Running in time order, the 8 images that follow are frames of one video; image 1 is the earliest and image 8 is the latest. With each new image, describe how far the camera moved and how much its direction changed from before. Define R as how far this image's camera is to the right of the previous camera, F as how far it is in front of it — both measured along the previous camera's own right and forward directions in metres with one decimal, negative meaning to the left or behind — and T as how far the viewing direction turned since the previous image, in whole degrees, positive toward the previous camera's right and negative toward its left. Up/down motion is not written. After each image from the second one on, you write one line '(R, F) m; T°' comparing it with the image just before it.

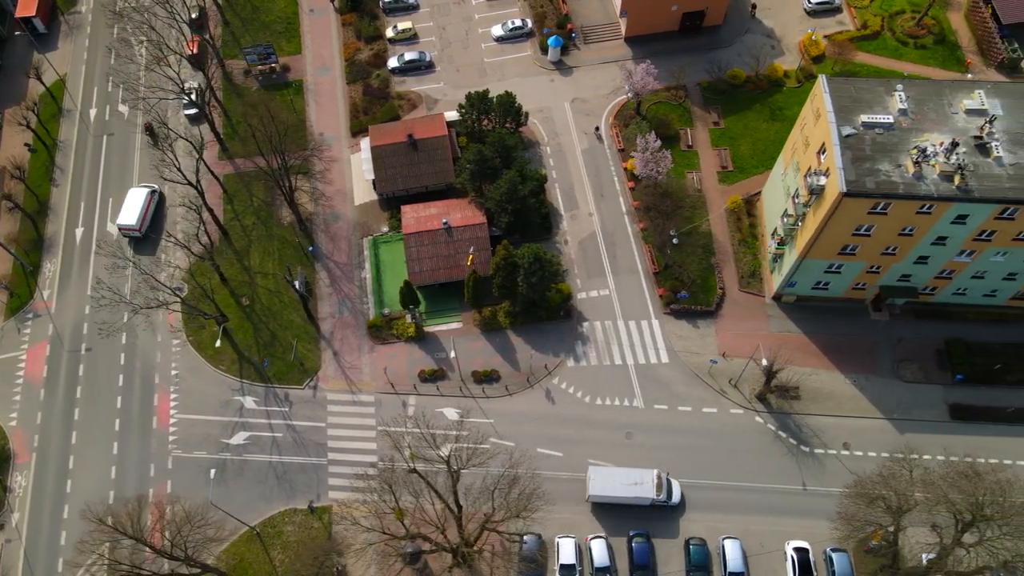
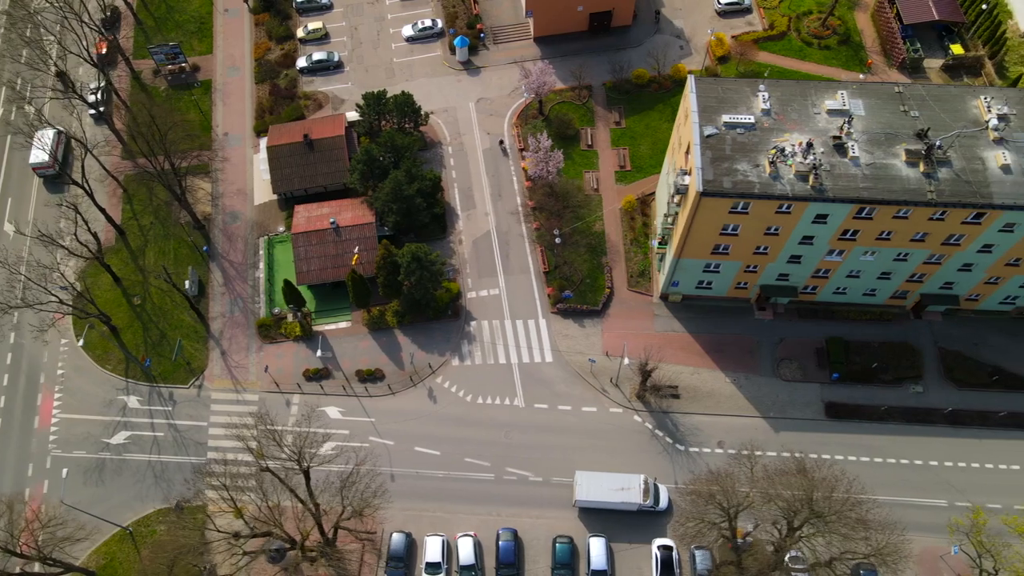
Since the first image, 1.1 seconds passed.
(+8.3, -0.2) m; 0°
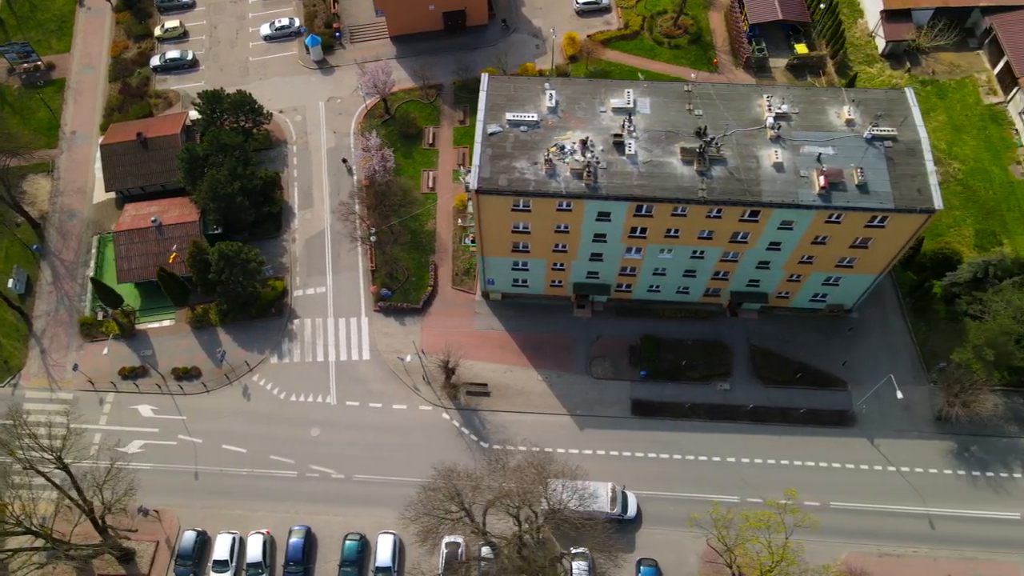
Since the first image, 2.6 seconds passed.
(+13.1, -0.2) m; 0°
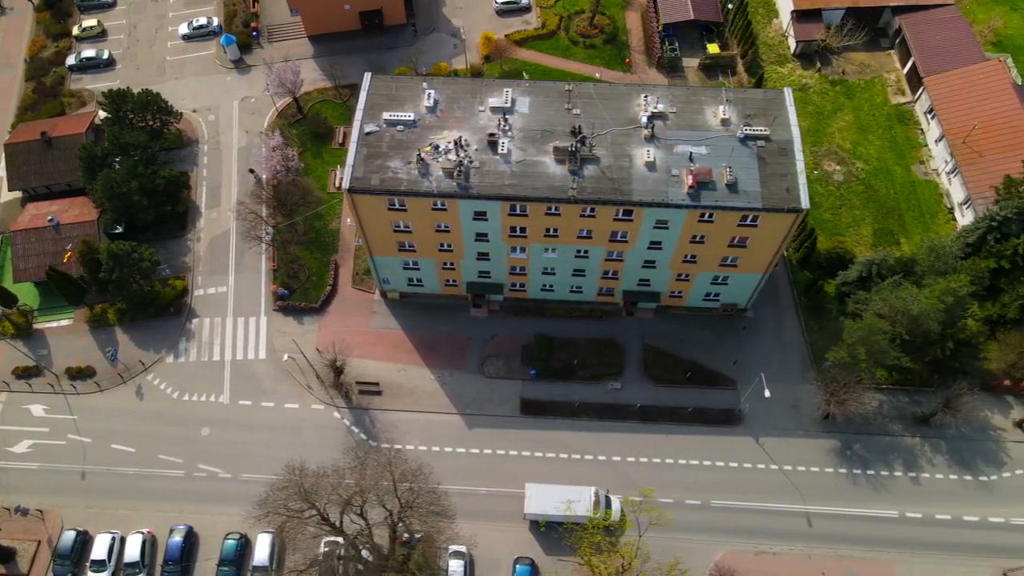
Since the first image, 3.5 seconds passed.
(+7.5, -0.1) m; 0°
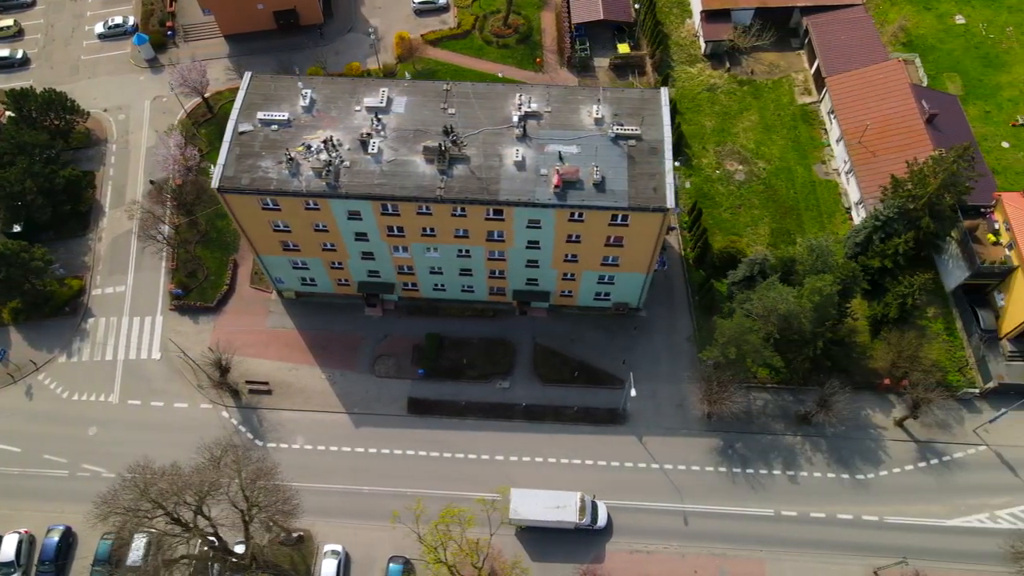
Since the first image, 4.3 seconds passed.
(+7.7, -0.1) m; 0°
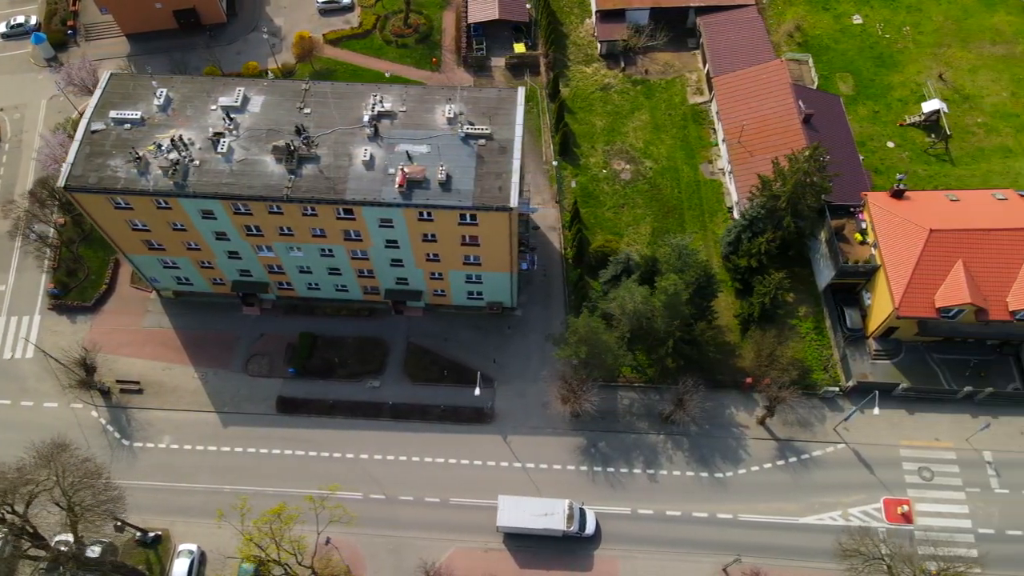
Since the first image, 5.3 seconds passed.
(+8.9, -0.1) m; 0°
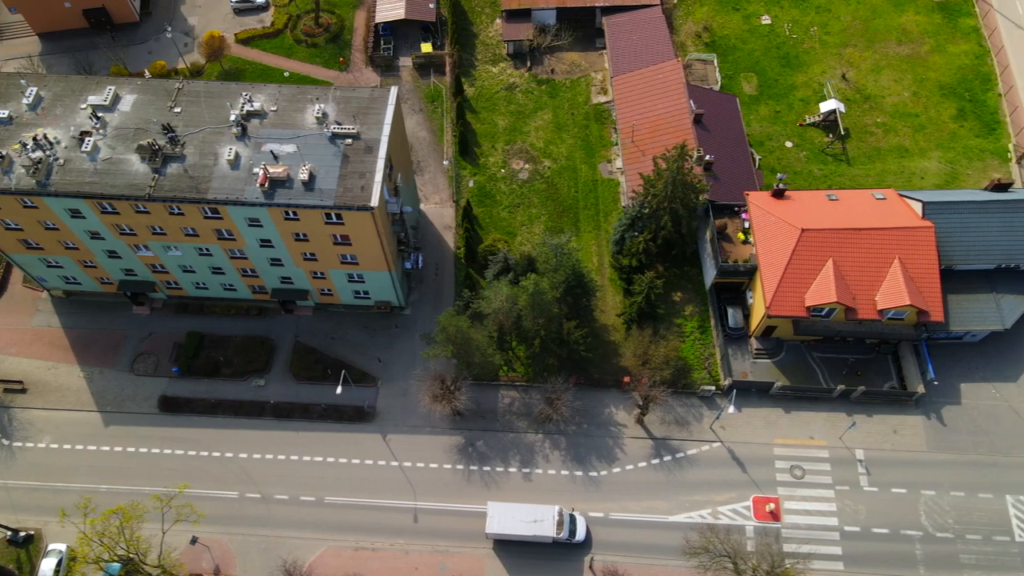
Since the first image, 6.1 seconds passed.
(+8.0, -0.1) m; 0°
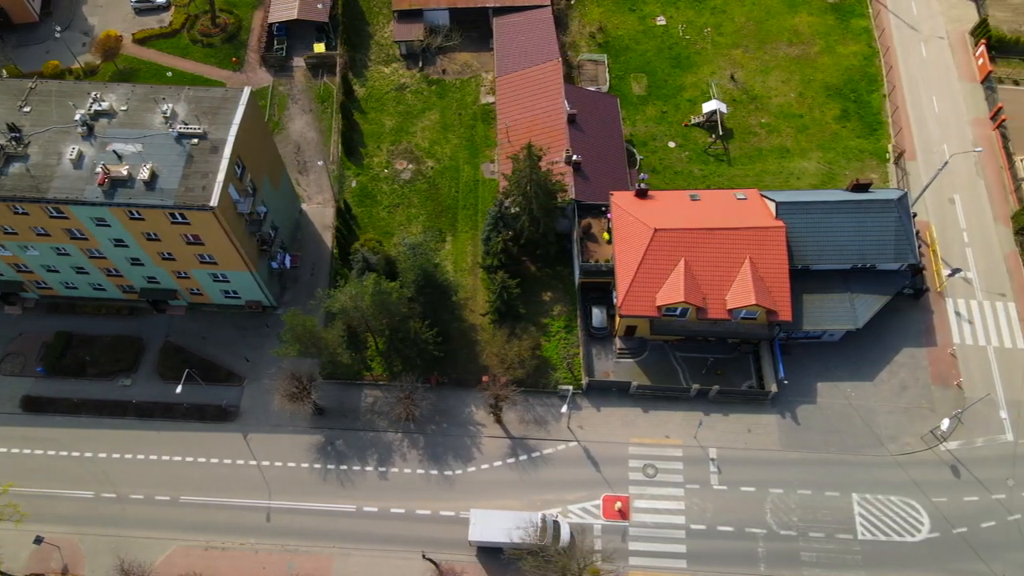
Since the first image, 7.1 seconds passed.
(+9.2, -0.2) m; 0°
